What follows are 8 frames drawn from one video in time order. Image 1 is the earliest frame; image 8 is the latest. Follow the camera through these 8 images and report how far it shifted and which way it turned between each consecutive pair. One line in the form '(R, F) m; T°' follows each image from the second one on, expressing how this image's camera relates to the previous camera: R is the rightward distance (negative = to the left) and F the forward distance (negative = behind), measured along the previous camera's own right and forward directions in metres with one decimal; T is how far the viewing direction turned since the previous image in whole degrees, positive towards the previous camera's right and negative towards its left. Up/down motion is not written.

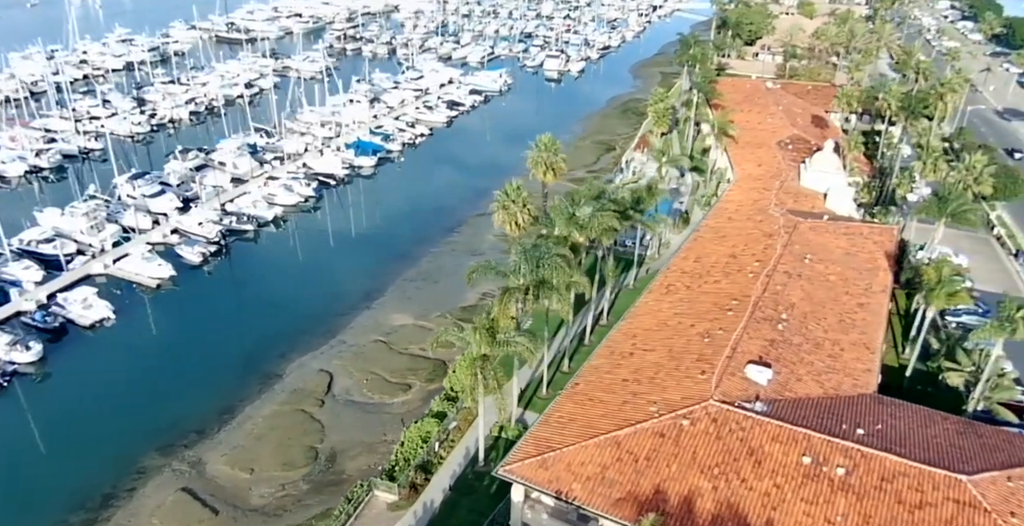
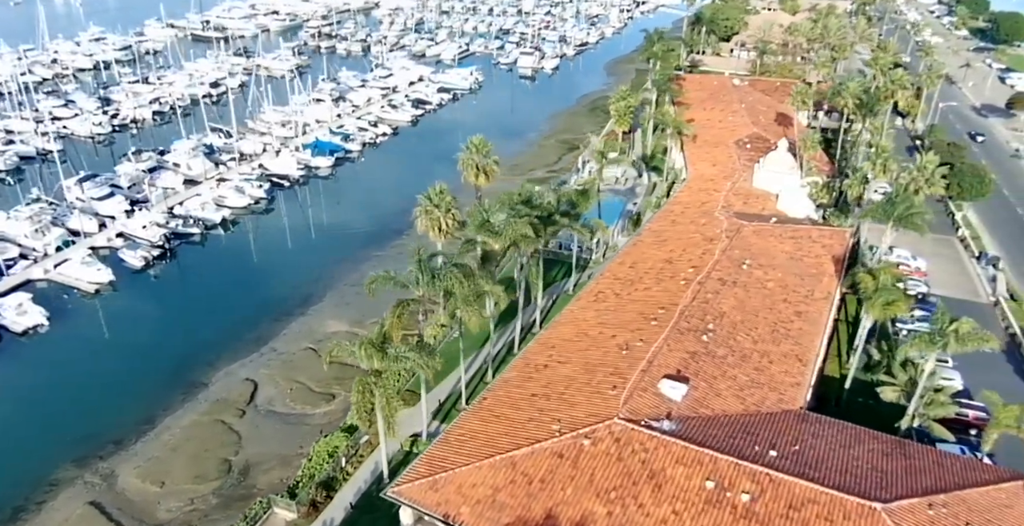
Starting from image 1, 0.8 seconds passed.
(+5.3, +2.2) m; -1°
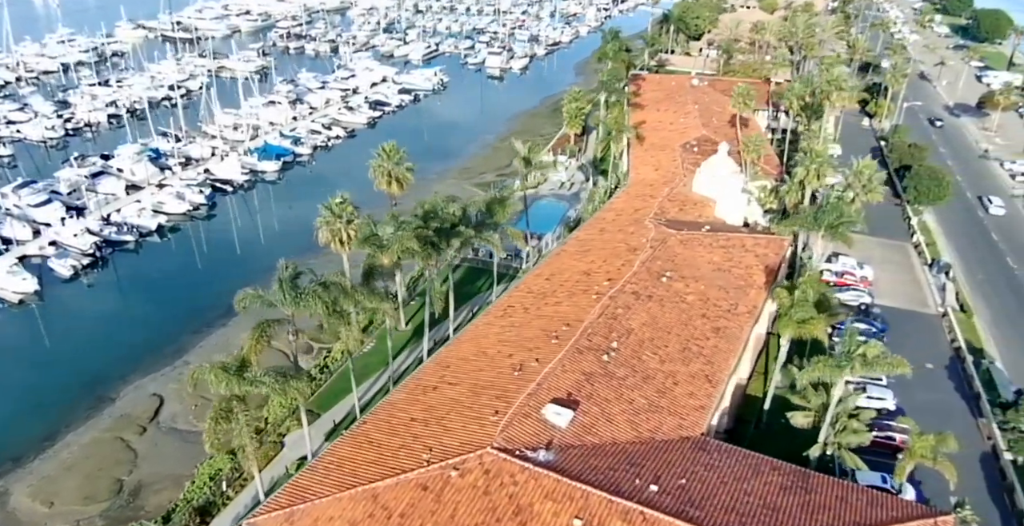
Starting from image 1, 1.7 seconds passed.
(+6.2, +2.5) m; -1°
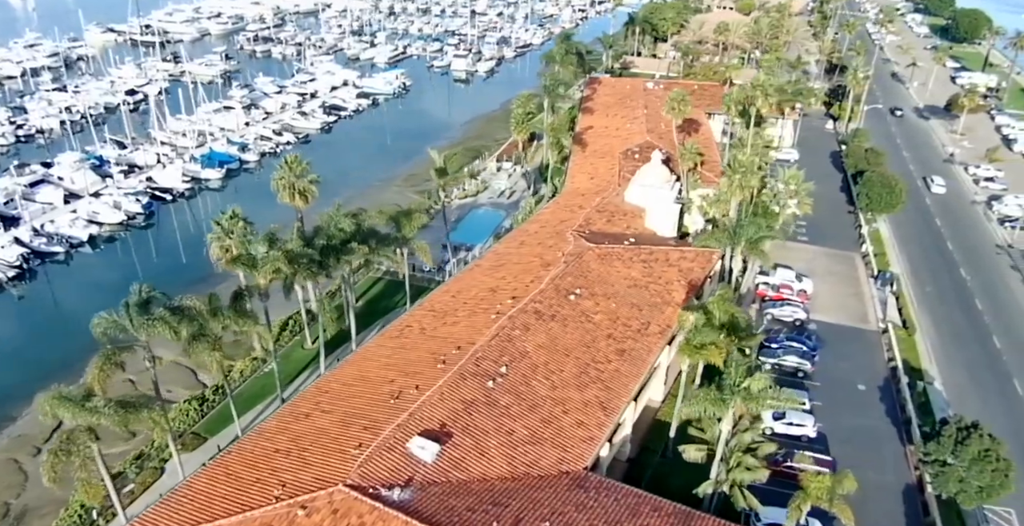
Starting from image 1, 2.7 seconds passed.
(+6.1, +2.5) m; -1°
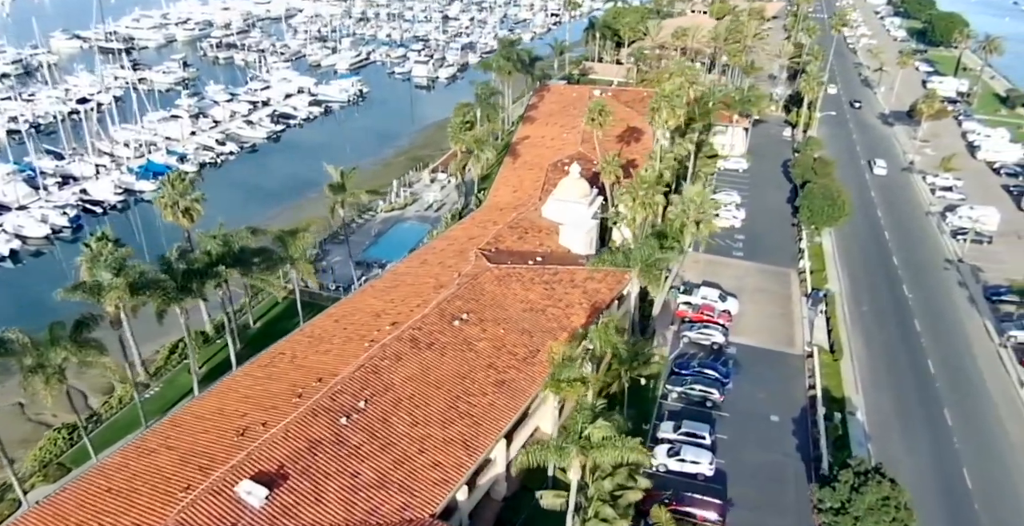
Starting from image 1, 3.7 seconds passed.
(+6.8, +2.8) m; -1°
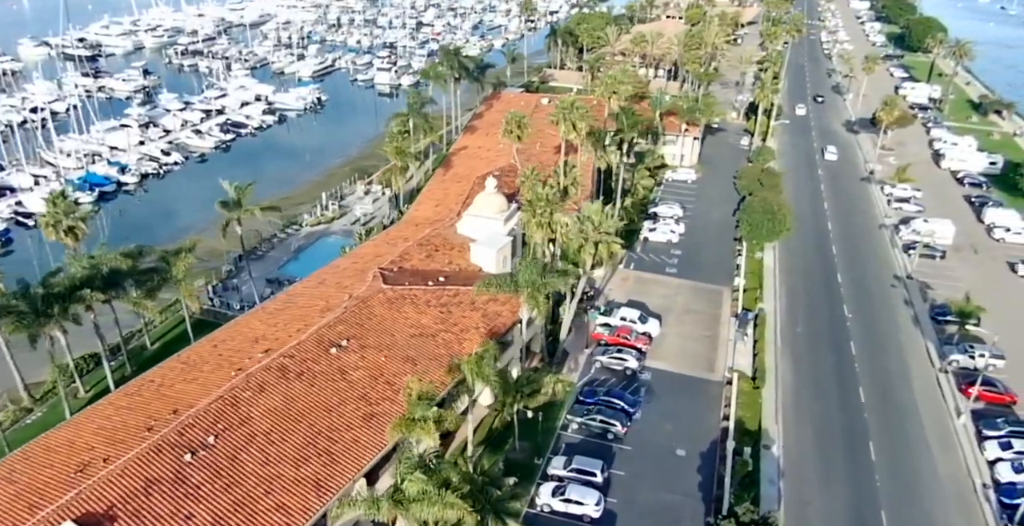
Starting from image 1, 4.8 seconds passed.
(+6.3, +2.6) m; -1°
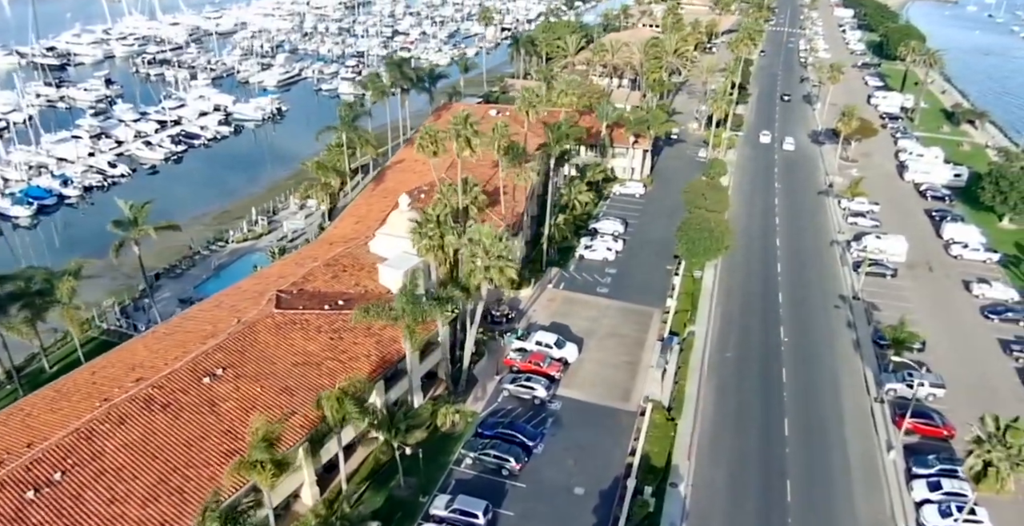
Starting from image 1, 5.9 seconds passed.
(+5.8, +2.4) m; -1°
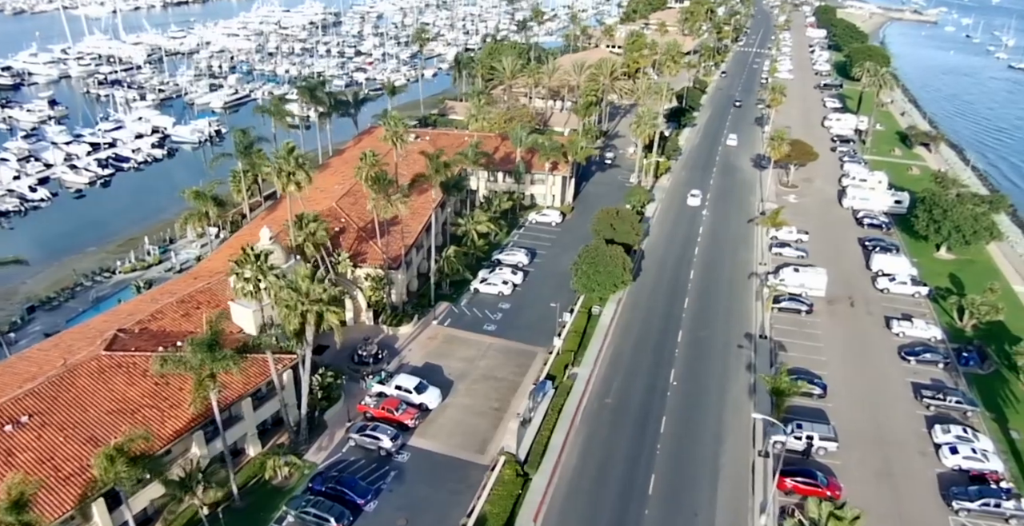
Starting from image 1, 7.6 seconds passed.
(+8.2, +2.9) m; -1°
